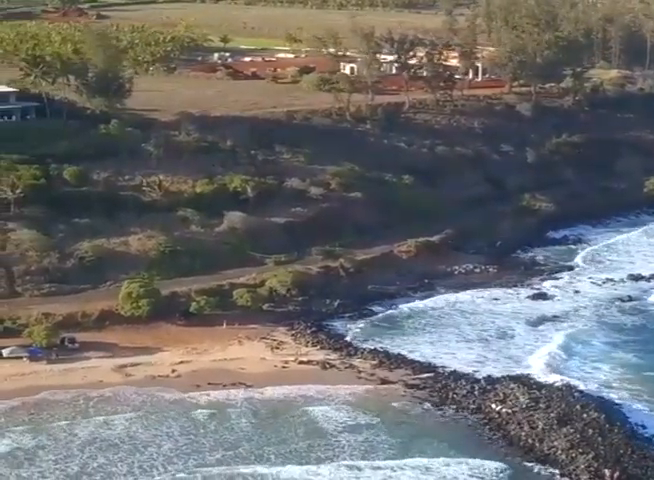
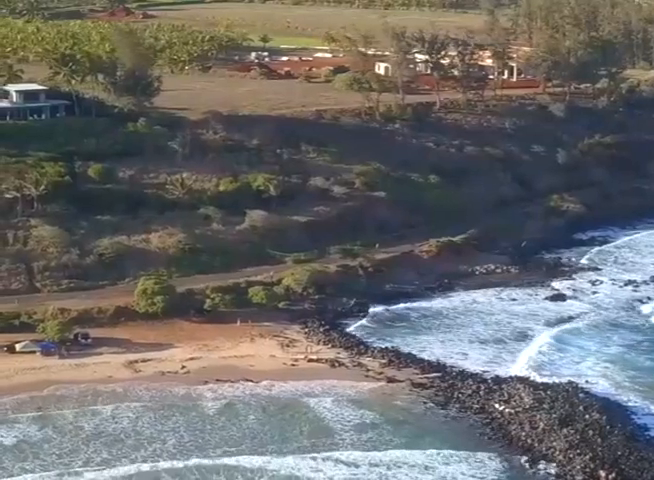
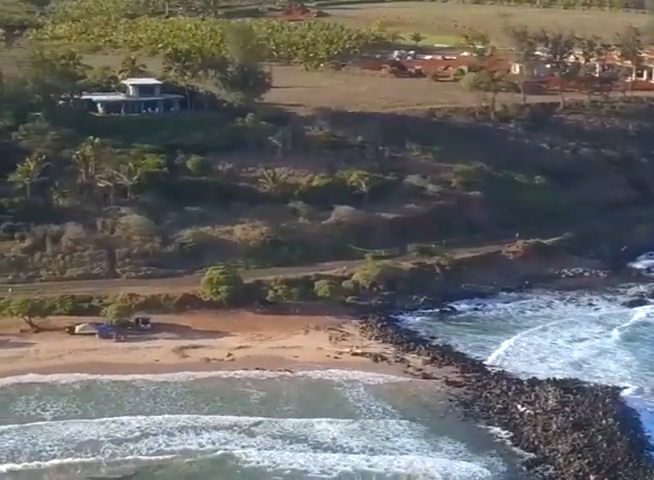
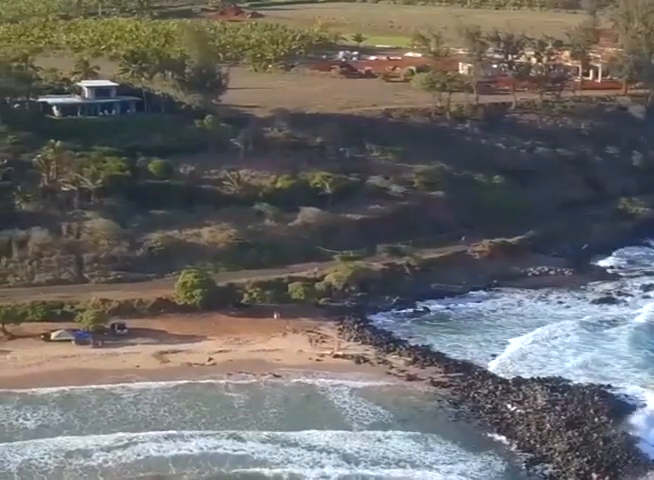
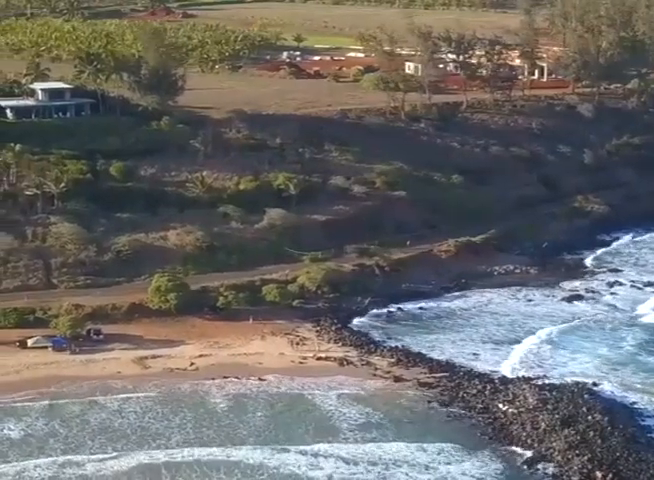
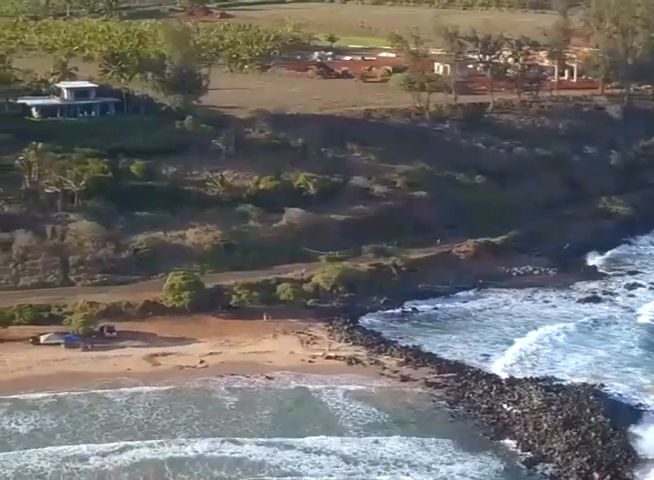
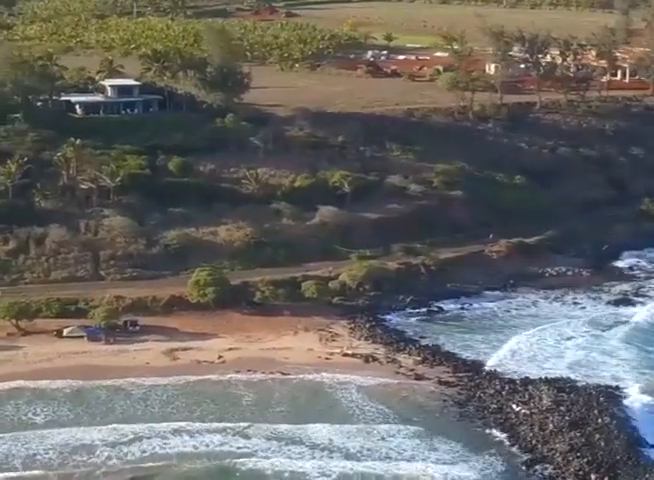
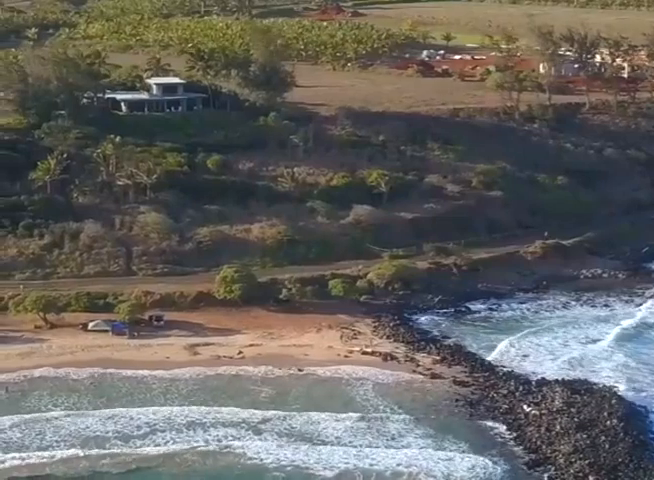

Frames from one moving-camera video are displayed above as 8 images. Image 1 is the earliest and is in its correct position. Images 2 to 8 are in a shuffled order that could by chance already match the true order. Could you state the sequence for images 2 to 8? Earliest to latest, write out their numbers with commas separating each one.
2, 5, 6, 4, 7, 3, 8
